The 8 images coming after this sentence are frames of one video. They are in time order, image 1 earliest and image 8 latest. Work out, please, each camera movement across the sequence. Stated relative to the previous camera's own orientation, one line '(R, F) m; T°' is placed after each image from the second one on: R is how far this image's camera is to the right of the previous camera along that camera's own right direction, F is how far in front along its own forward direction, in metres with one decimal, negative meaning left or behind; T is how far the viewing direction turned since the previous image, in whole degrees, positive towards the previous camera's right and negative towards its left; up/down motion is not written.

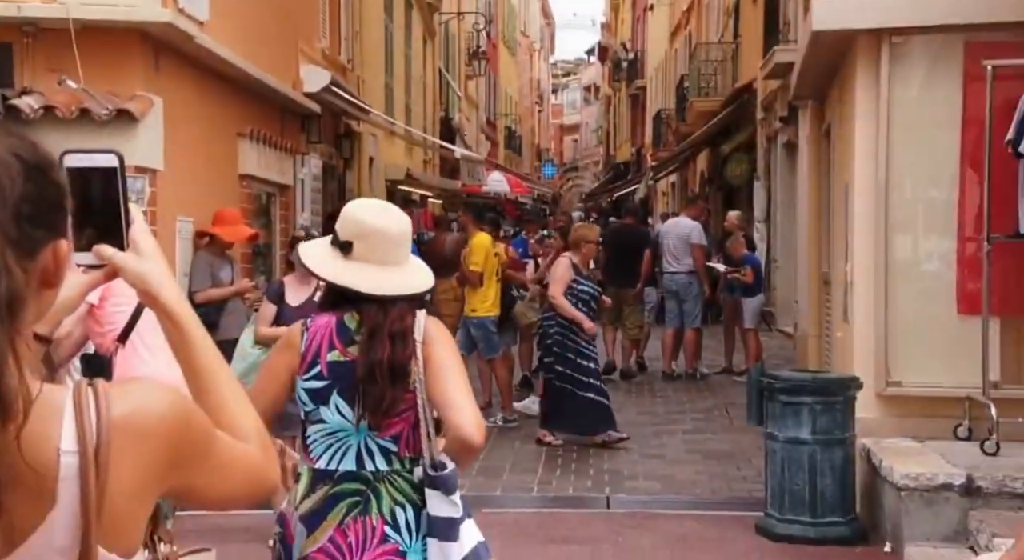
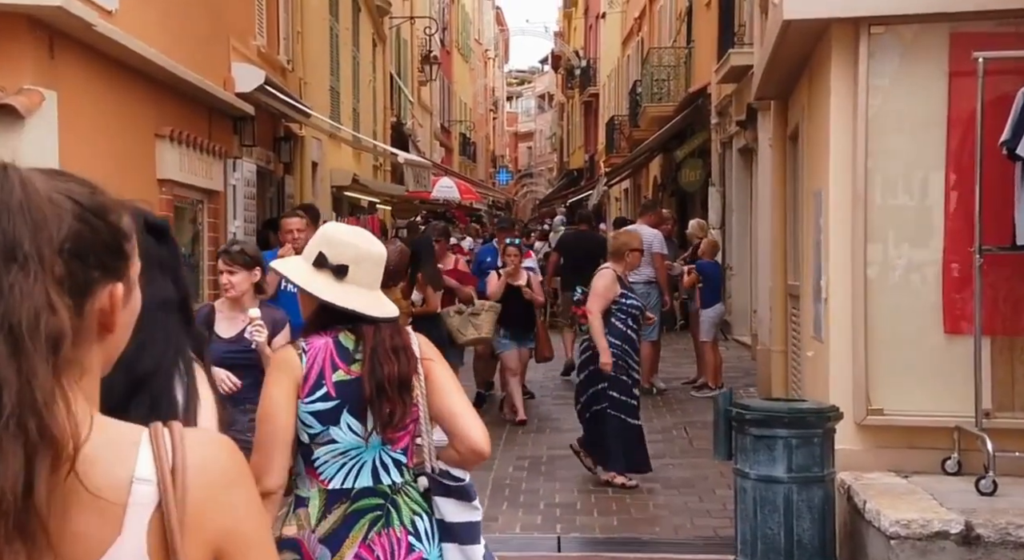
(+0.1, +0.8) m; +2°
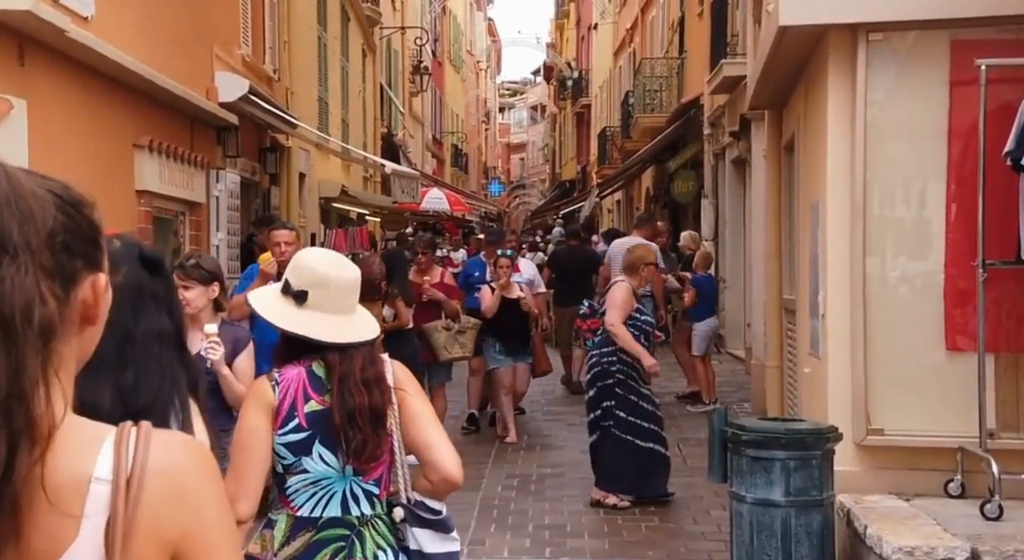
(0.0, +0.2) m; 0°
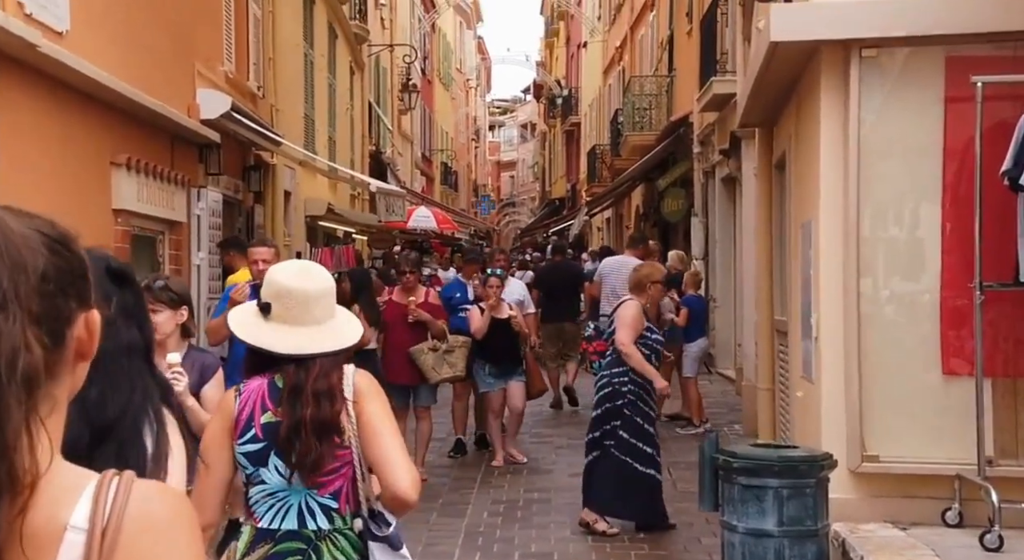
(0.0, +0.2) m; 0°
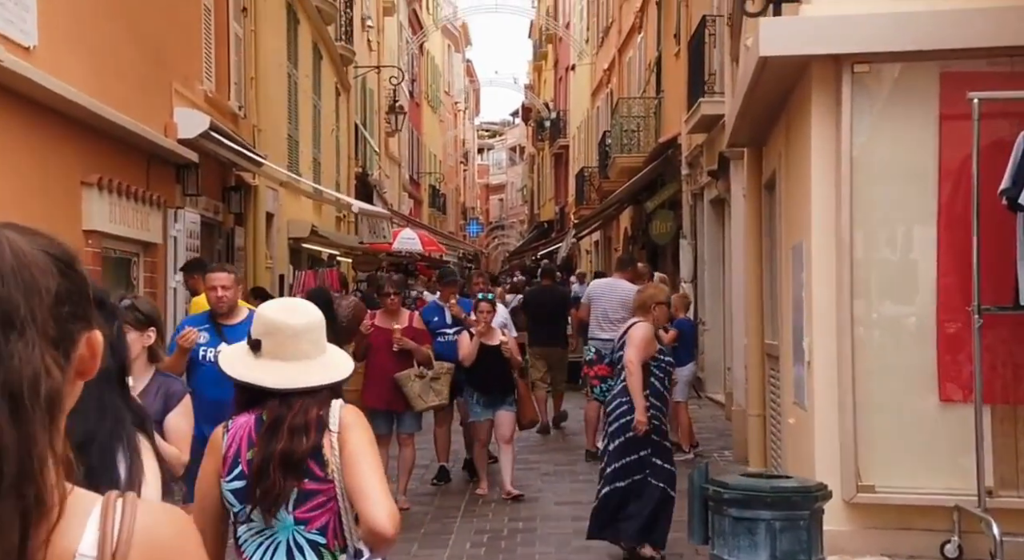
(0.0, +0.2) m; 0°
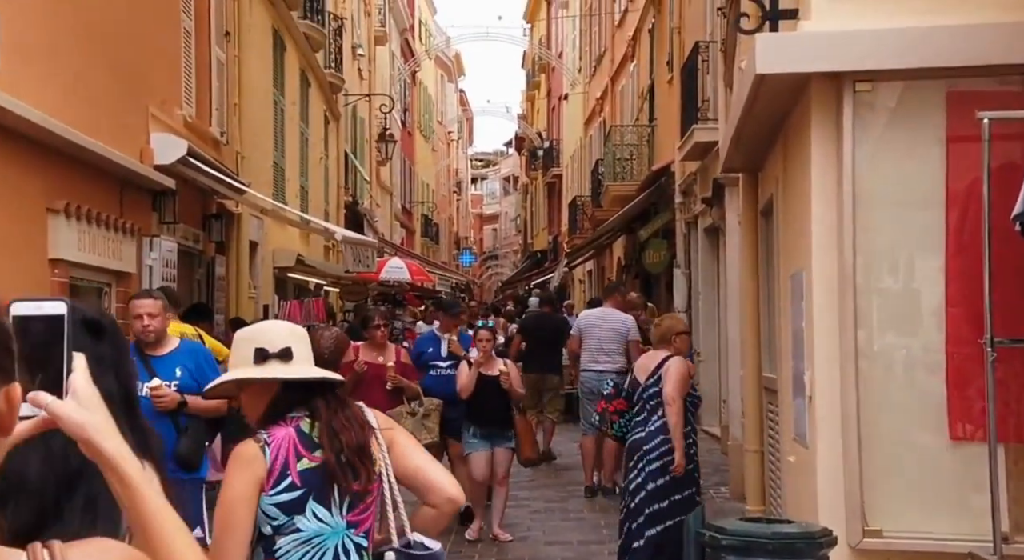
(0.0, +0.4) m; 0°
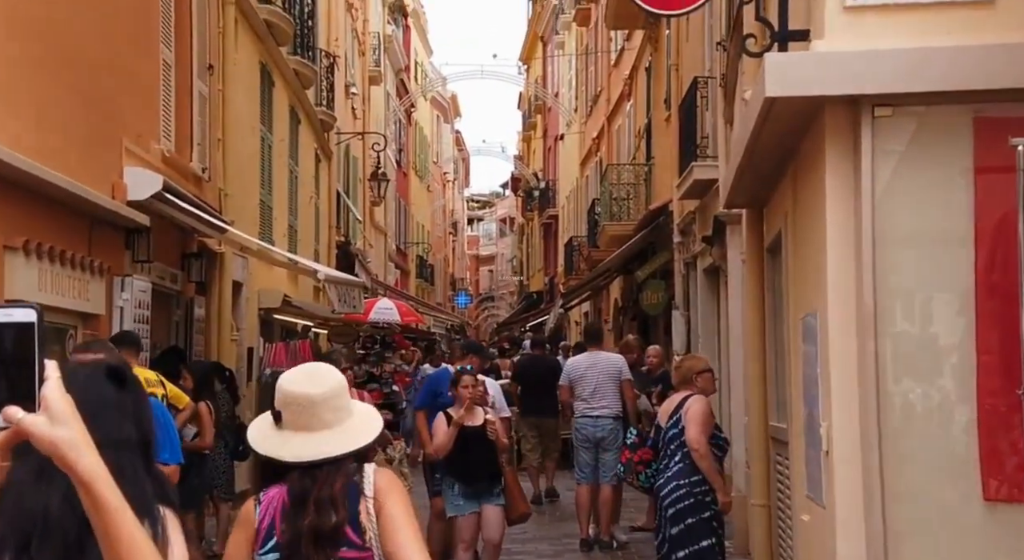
(0.0, +0.5) m; 0°
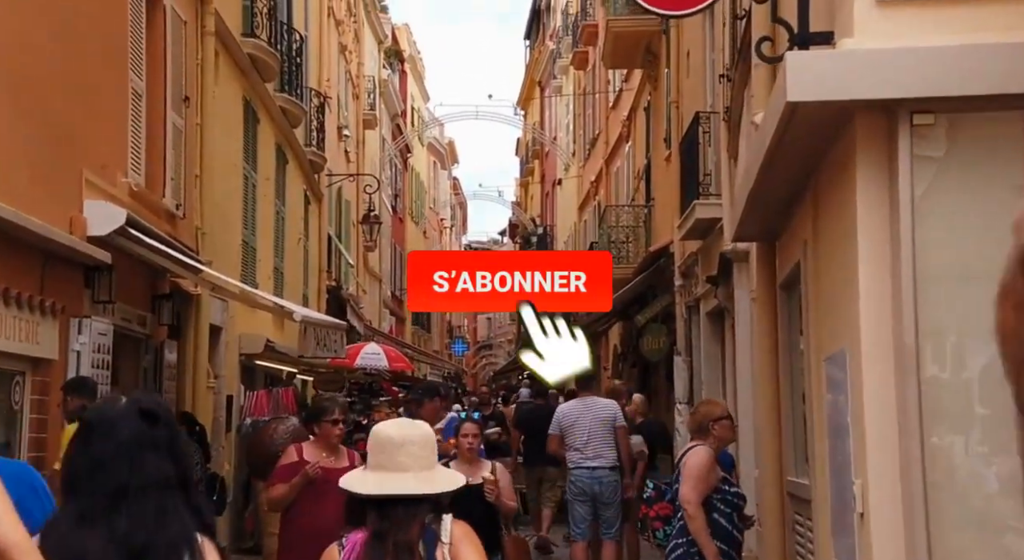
(+0.1, +0.7) m; 0°
